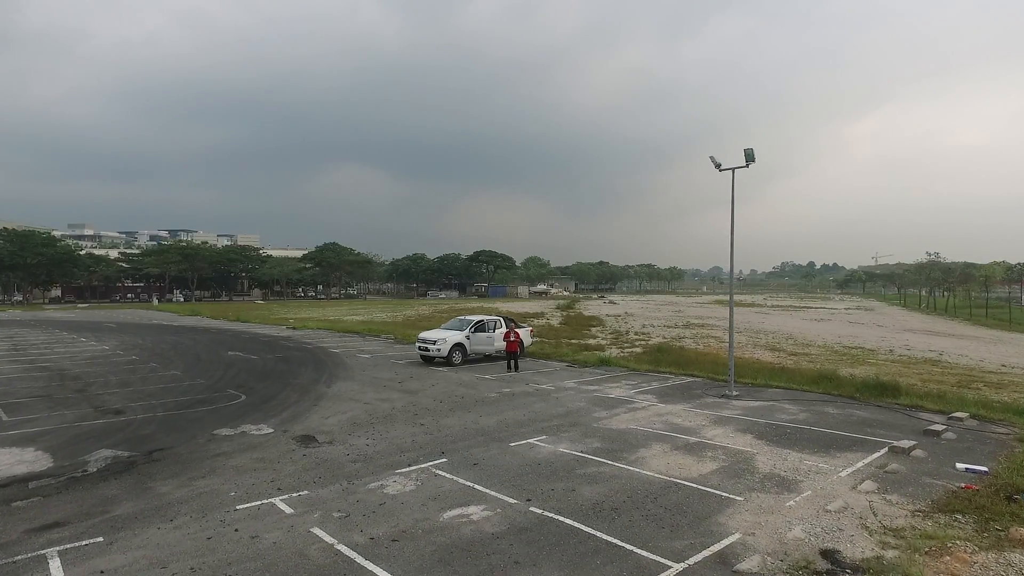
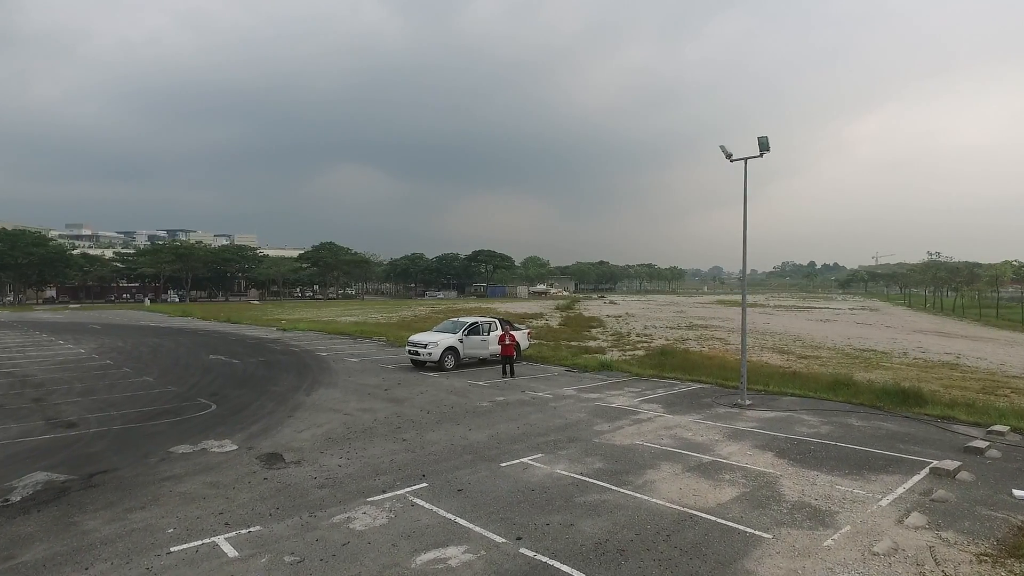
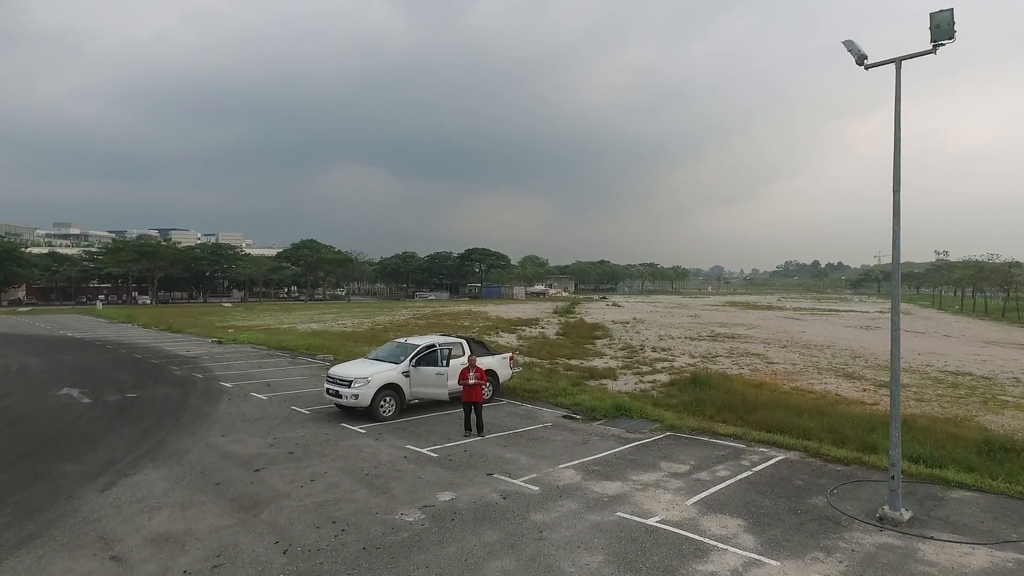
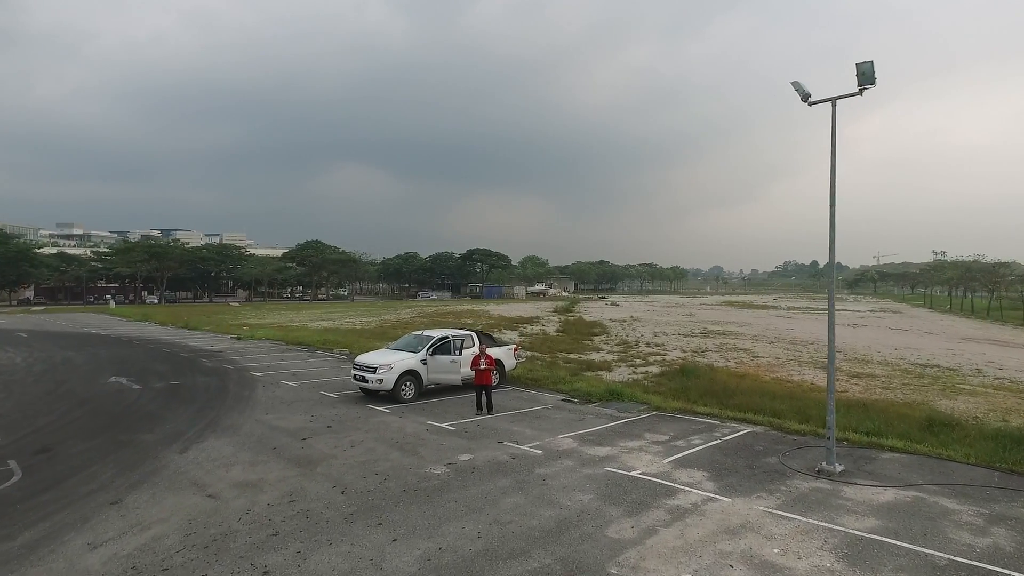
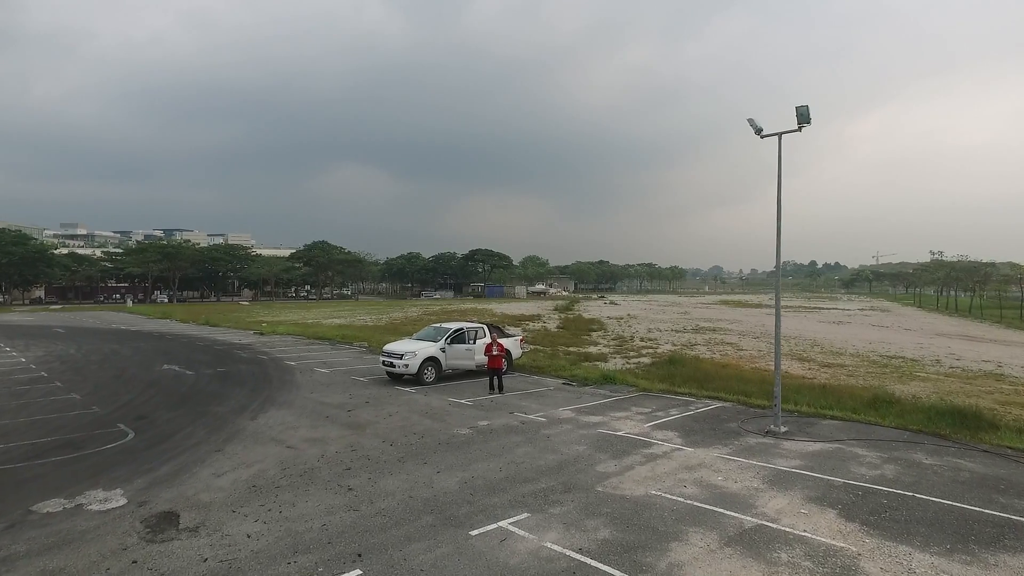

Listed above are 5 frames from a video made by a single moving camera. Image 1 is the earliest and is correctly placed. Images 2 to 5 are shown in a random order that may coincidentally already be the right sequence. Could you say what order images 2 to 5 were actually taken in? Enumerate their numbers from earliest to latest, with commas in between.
2, 5, 4, 3
